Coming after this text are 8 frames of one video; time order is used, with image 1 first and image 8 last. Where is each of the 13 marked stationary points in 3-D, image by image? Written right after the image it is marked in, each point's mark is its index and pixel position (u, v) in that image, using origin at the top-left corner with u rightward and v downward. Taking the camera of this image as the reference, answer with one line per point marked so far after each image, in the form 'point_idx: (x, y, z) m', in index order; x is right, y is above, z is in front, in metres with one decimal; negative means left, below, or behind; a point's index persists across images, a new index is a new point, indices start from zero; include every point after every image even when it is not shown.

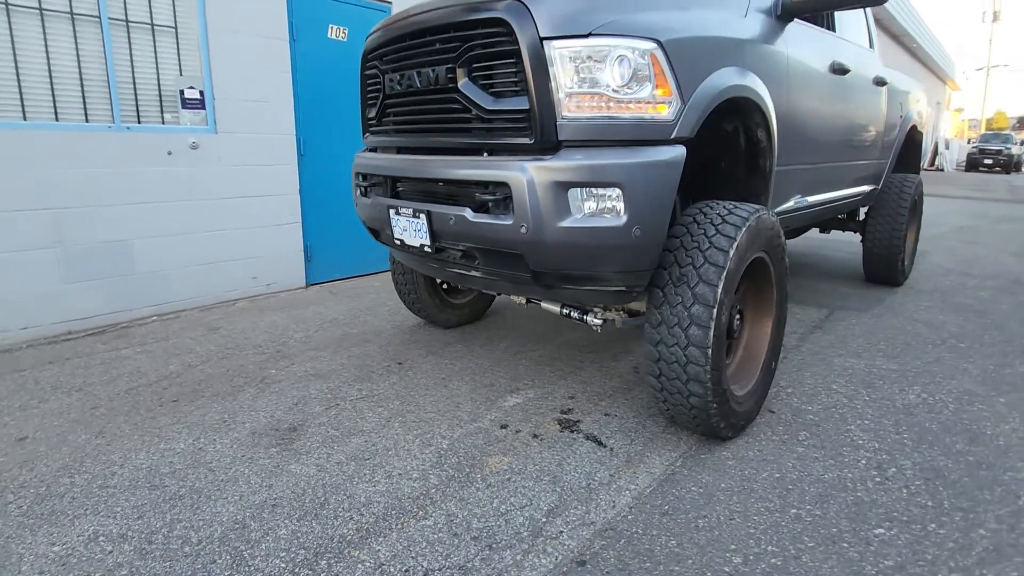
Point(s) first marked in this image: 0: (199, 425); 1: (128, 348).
0: (-1.5, -0.6, +2.6) m
1: (-2.4, -0.4, +3.5) m
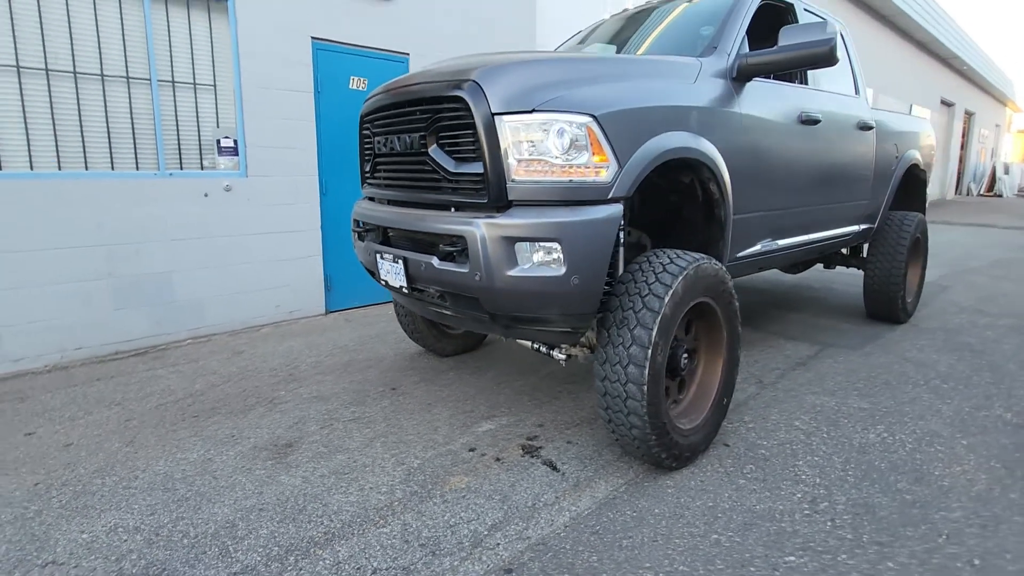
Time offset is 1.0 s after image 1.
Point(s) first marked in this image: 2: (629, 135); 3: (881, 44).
0: (-1.6, -0.8, +3.1) m
1: (-2.5, -0.6, +4.0) m
2: (+0.5, +0.7, +2.5) m
3: (+10.0, +6.6, +15.1) m
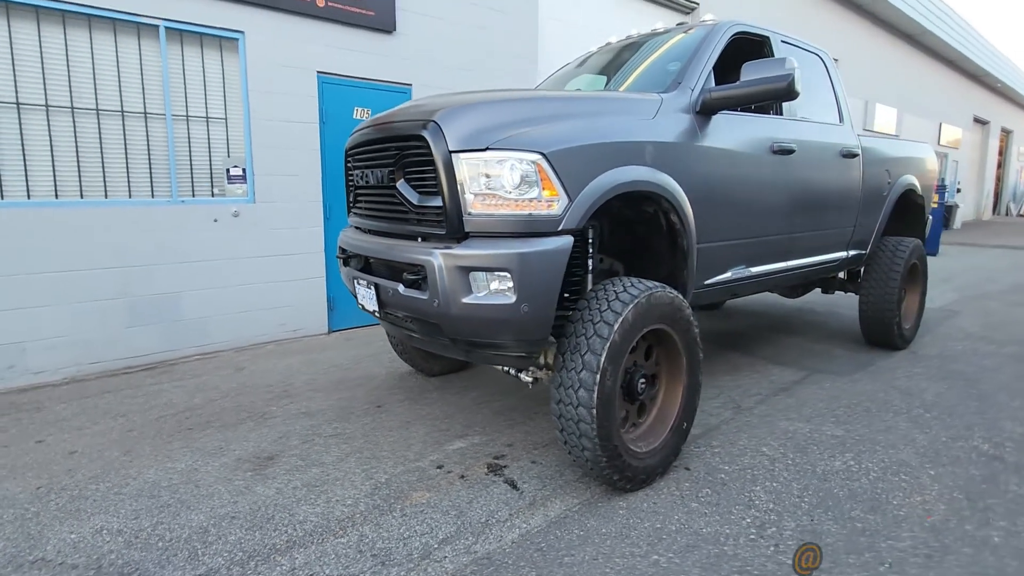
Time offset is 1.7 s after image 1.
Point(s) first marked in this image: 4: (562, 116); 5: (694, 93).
0: (-1.8, -0.9, +3.3) m
1: (-2.6, -0.7, +4.2) m
2: (+0.3, +0.5, +2.6) m
3: (+10.5, +6.0, +14.9) m
4: (+0.2, +0.8, +2.7) m
5: (+1.0, +1.1, +3.2) m
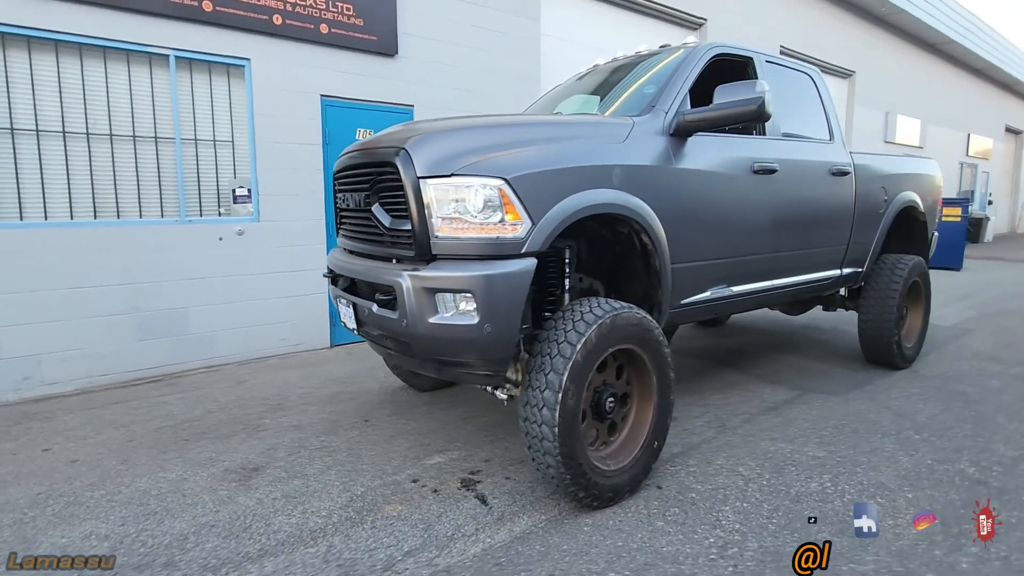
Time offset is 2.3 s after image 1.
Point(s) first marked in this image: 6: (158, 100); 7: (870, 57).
0: (-1.9, -1.0, +3.4) m
1: (-2.7, -0.8, +4.4) m
2: (+0.1, +0.4, +2.7) m
3: (+10.9, +5.6, +14.7) m
4: (+0.1, +0.7, +2.8) m
5: (+0.9, +1.0, +3.3) m
6: (-2.9, +1.6, +4.7) m
7: (+7.7, +5.0, +12.1) m
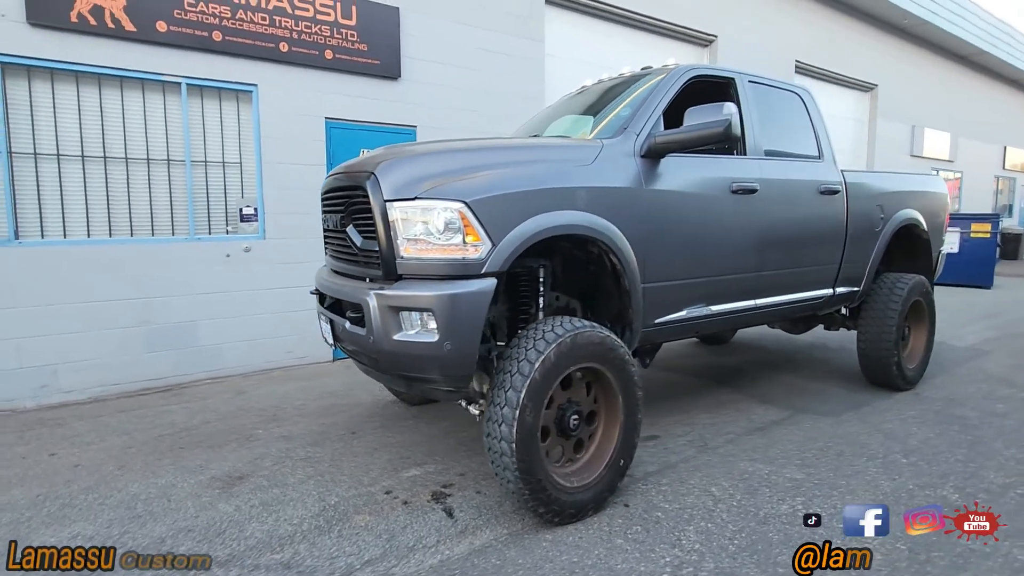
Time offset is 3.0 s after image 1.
0: (-2.1, -1.1, +3.6) m
1: (-2.8, -1.0, +4.7) m
2: (0.0, +0.4, +2.8) m
3: (+11.4, +5.1, +14.3) m
4: (-0.1, +0.6, +2.9) m
5: (+0.8, +0.9, +3.4) m
6: (-3.0, +1.4, +4.9) m
7: (+8.1, +4.6, +11.8) m
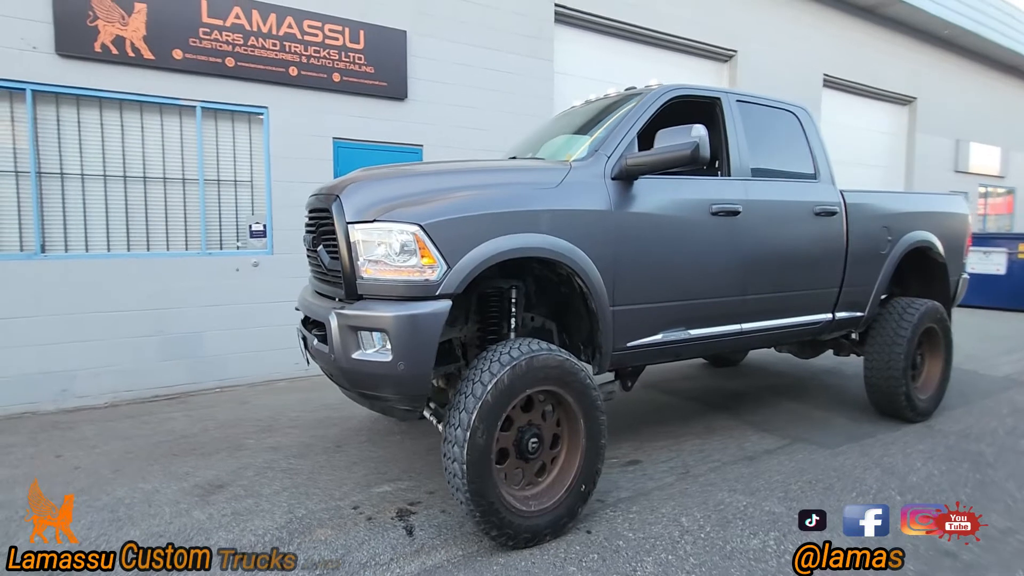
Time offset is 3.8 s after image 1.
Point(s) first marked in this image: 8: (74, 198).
0: (-2.3, -1.2, +3.8) m
1: (-2.9, -1.1, +4.9) m
2: (-0.3, +0.2, +2.8) m
3: (+12.1, +4.6, +13.5) m
4: (-0.3, +0.5, +3.0) m
5: (+0.6, +0.8, +3.3) m
6: (-3.0, +1.3, +5.2) m
7: (+8.6, +4.1, +11.3) m
8: (-3.8, +0.8, +4.9) m
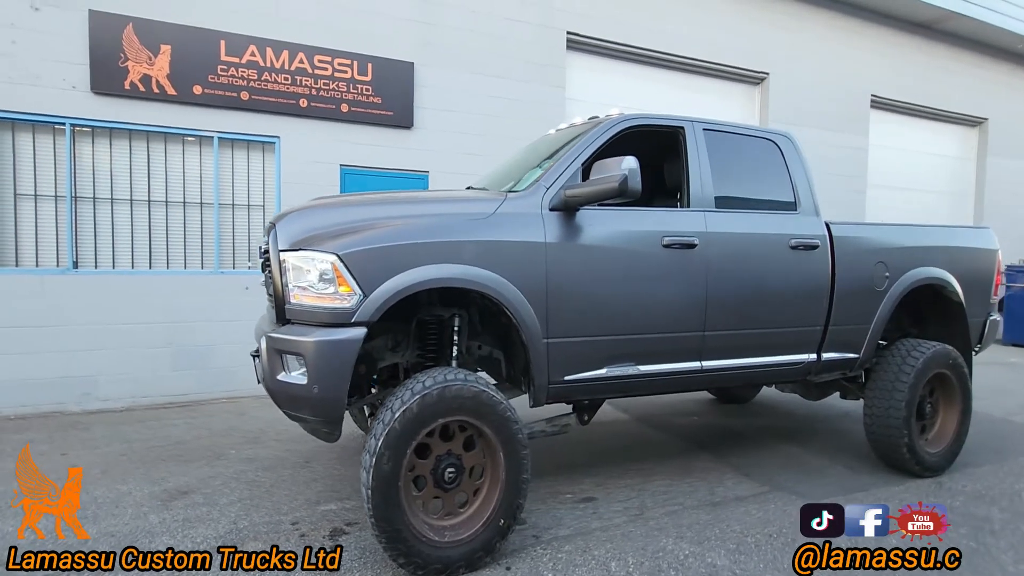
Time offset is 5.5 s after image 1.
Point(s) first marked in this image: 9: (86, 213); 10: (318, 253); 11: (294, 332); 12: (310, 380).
0: (-2.6, -1.4, +4.0) m
1: (-3.1, -1.2, +5.2) m
2: (-0.7, +0.1, +2.9) m
3: (+13.1, +3.7, +12.1) m
4: (-0.7, +0.4, +3.1) m
5: (+0.3, +0.6, +3.3) m
6: (-3.1, +1.2, +5.7) m
7: (+9.3, +3.4, +10.4) m
8: (-3.9, +0.7, +5.4) m
9: (-4.1, +0.7, +5.3) m
10: (-1.0, +0.2, +2.9) m
11: (-1.1, -0.2, +2.9) m
12: (-1.0, -0.5, +2.8) m
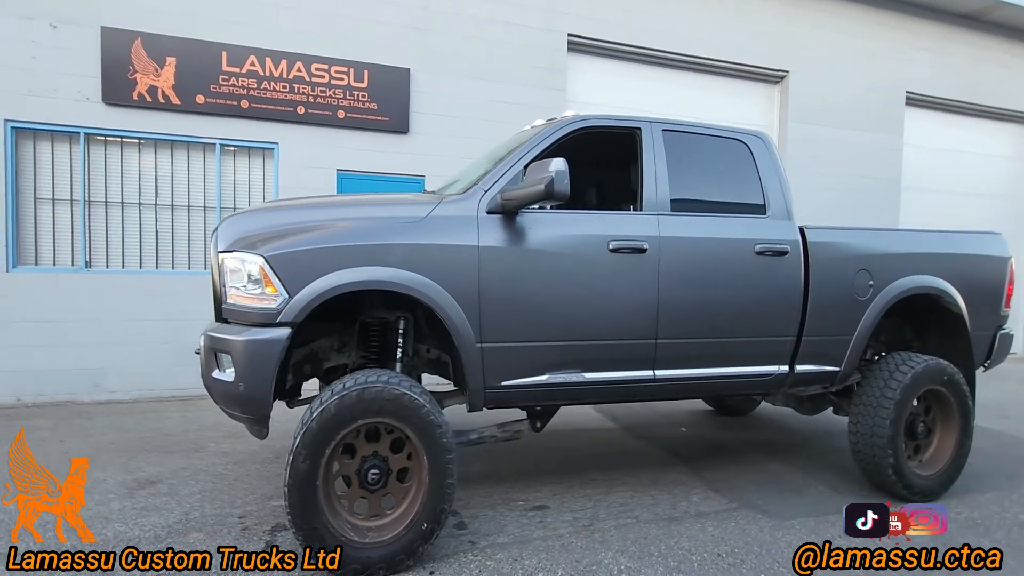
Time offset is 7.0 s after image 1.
0: (-2.9, -1.4, +4.3) m
1: (-3.2, -1.2, +5.5) m
2: (-1.1, +0.1, +3.0) m
3: (+13.5, +3.4, +10.8) m
4: (-1.0, +0.4, +3.1) m
5: (-0.1, +0.6, +3.3) m
6: (-3.2, +1.2, +5.9) m
7: (+9.6, +3.2, +9.5) m
8: (-4.1, +0.7, +5.8) m
9: (-4.2, +0.7, +5.7) m
10: (-1.4, +0.2, +3.0) m
11: (-1.5, -0.2, +3.0) m
12: (-1.4, -0.5, +2.9) m
